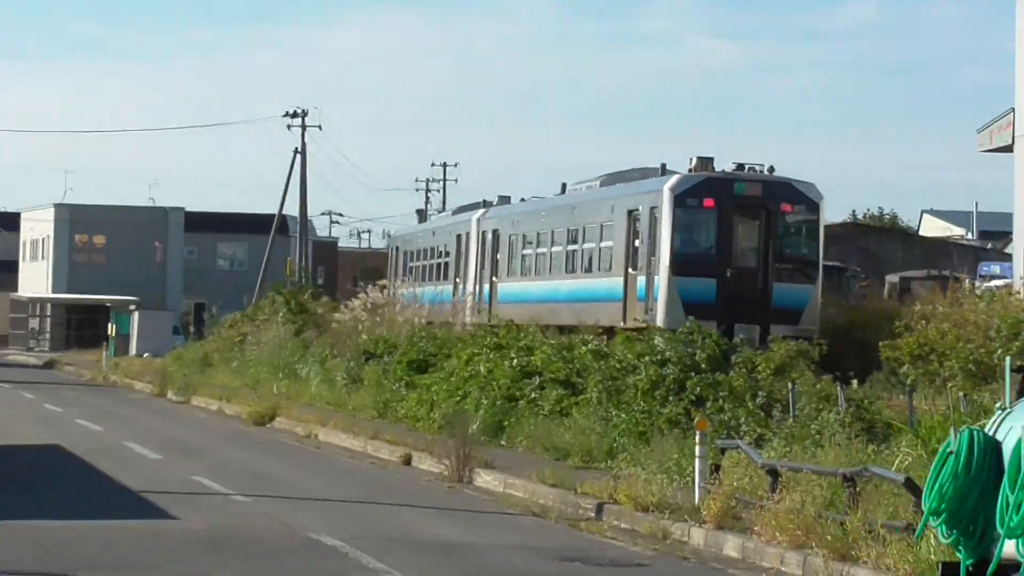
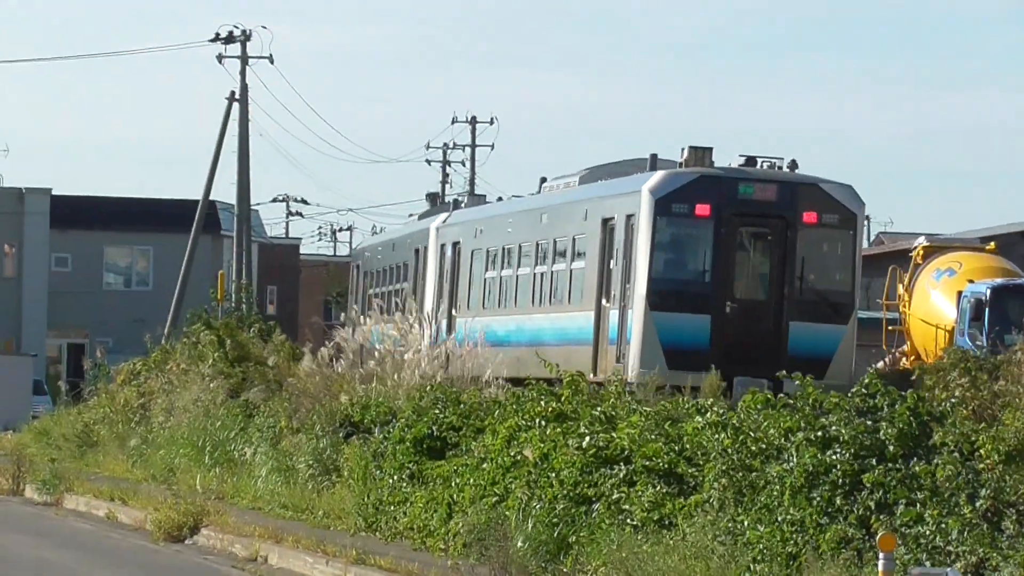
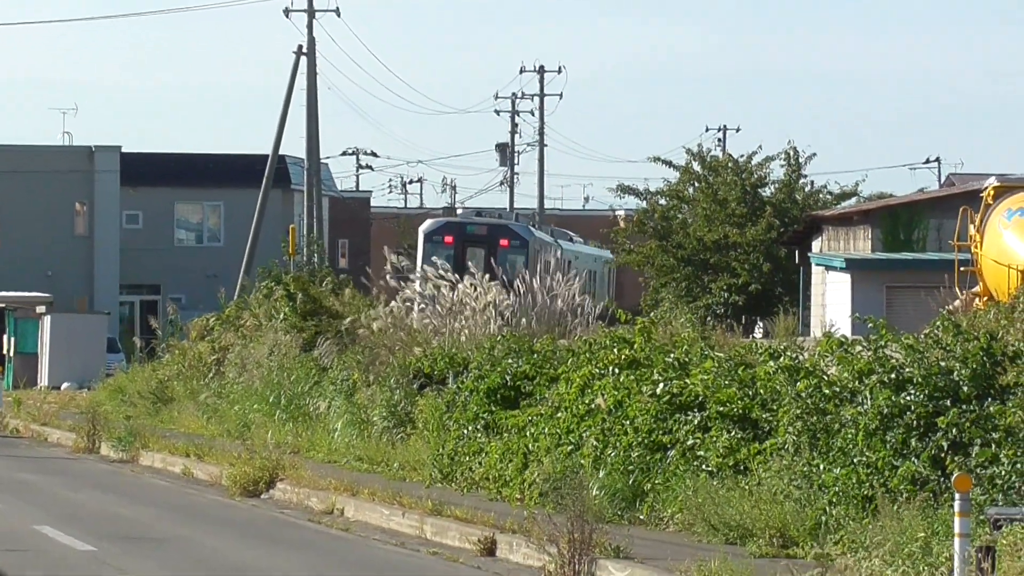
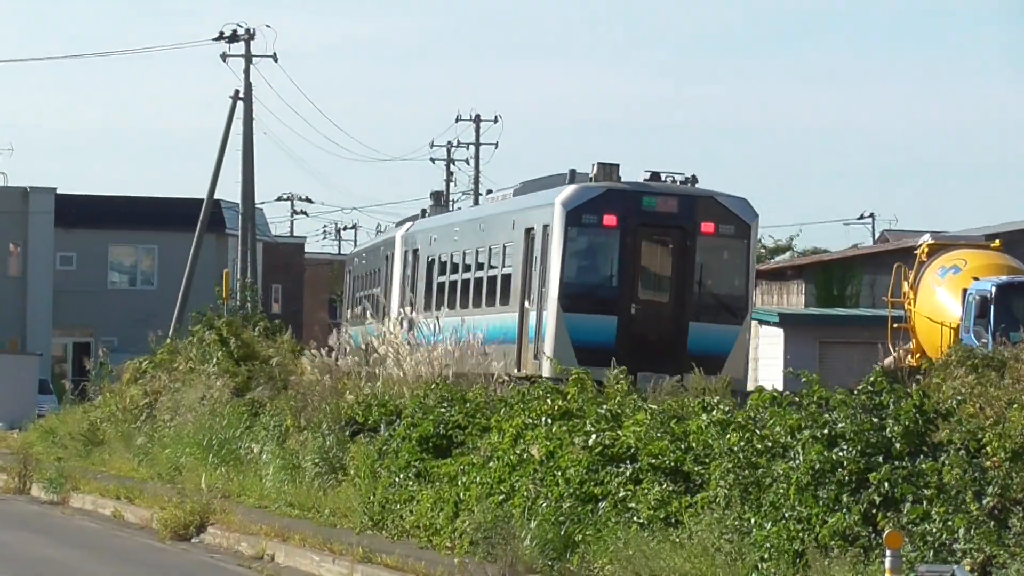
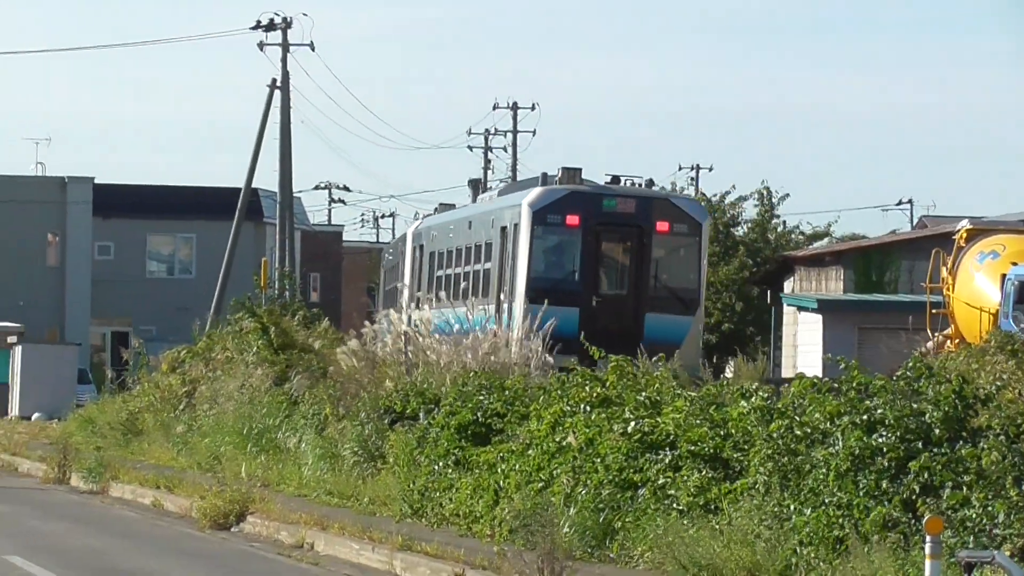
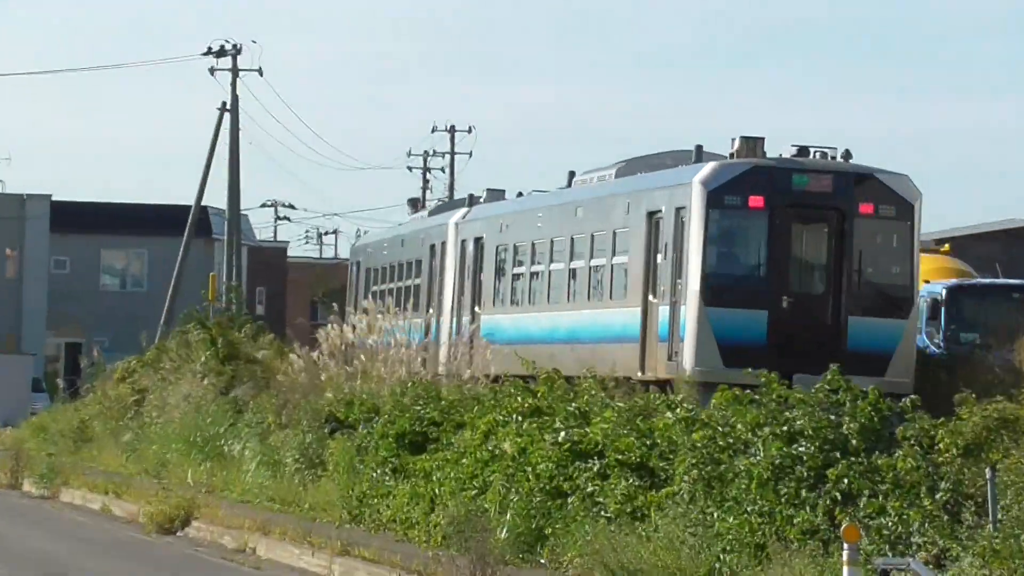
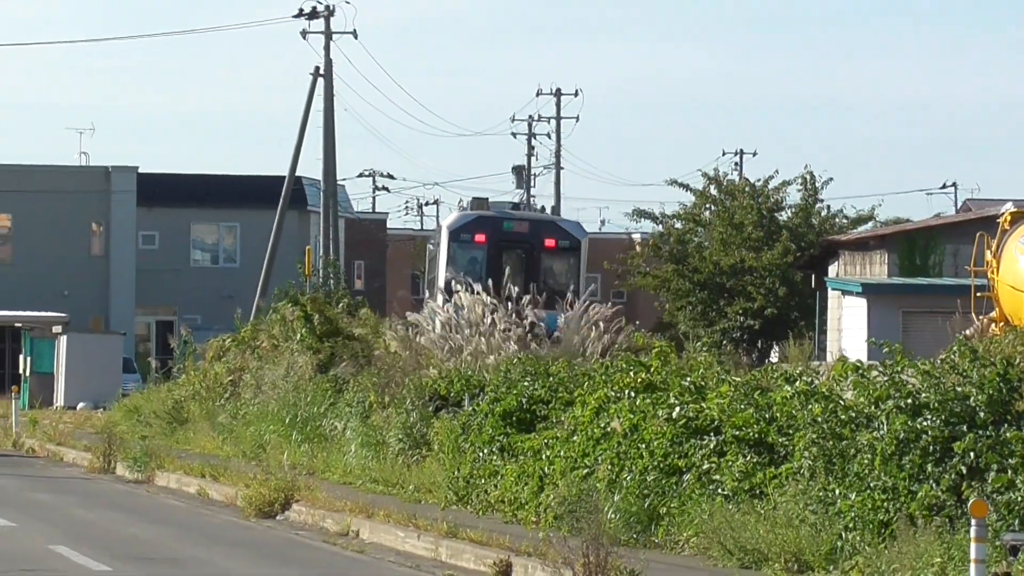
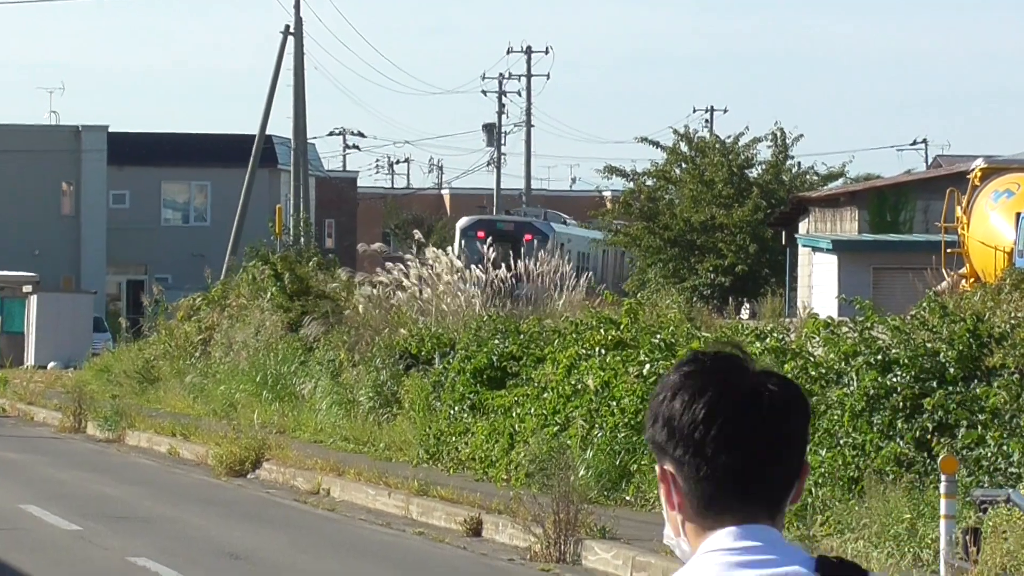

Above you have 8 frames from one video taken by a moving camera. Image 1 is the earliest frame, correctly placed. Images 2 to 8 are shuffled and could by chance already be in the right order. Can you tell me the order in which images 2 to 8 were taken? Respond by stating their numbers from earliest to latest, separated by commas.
6, 2, 4, 5, 7, 3, 8
